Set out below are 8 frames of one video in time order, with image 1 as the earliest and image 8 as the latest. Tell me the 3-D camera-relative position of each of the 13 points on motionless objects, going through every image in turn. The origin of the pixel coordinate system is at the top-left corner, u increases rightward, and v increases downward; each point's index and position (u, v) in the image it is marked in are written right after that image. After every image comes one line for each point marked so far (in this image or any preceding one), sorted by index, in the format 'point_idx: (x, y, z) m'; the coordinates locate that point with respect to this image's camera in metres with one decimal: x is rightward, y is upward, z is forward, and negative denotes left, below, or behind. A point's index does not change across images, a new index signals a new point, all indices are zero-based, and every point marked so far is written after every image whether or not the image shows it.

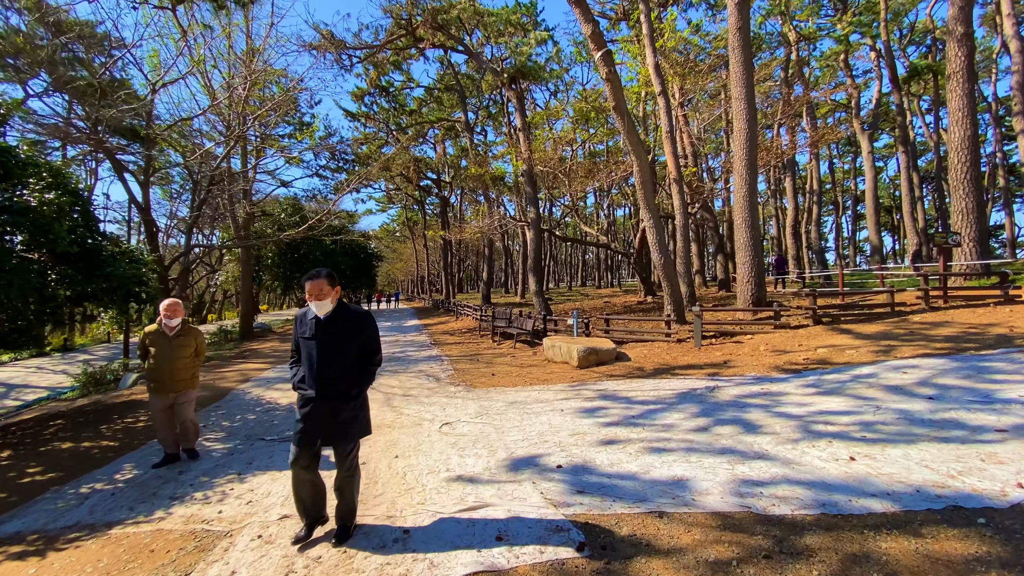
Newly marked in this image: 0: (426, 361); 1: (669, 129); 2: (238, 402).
0: (-1.7, -1.4, +9.3) m
1: (+4.0, +4.0, +12.1) m
2: (-3.9, -1.6, +6.8) m
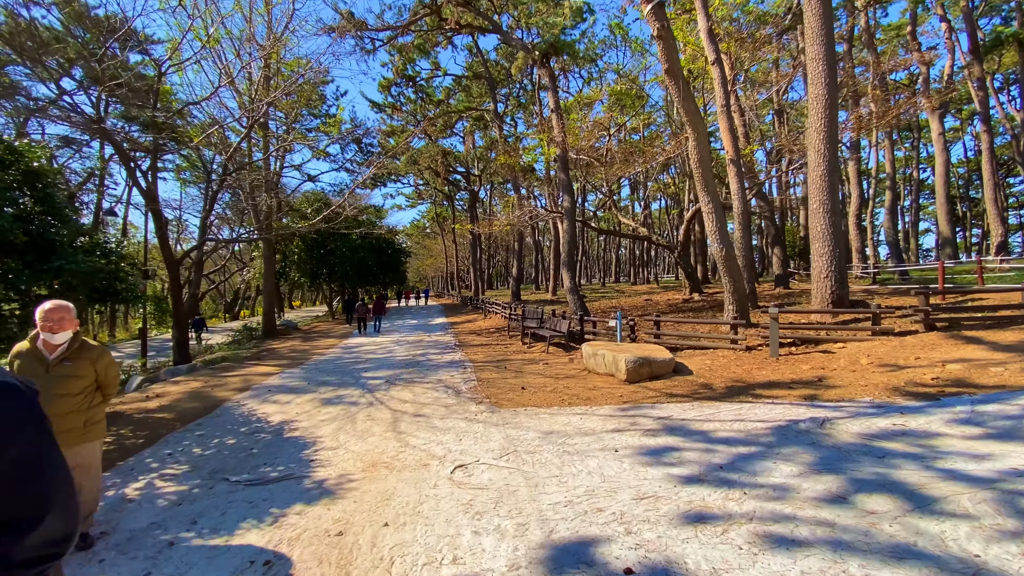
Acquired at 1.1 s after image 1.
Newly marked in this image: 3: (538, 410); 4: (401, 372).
0: (-1.1, -1.4, +8.1) m
1: (+4.7, +4.1, +10.6) m
2: (-3.5, -1.6, +5.8) m
3: (+0.3, -1.3, +4.9) m
4: (-1.8, -1.4, +7.9) m
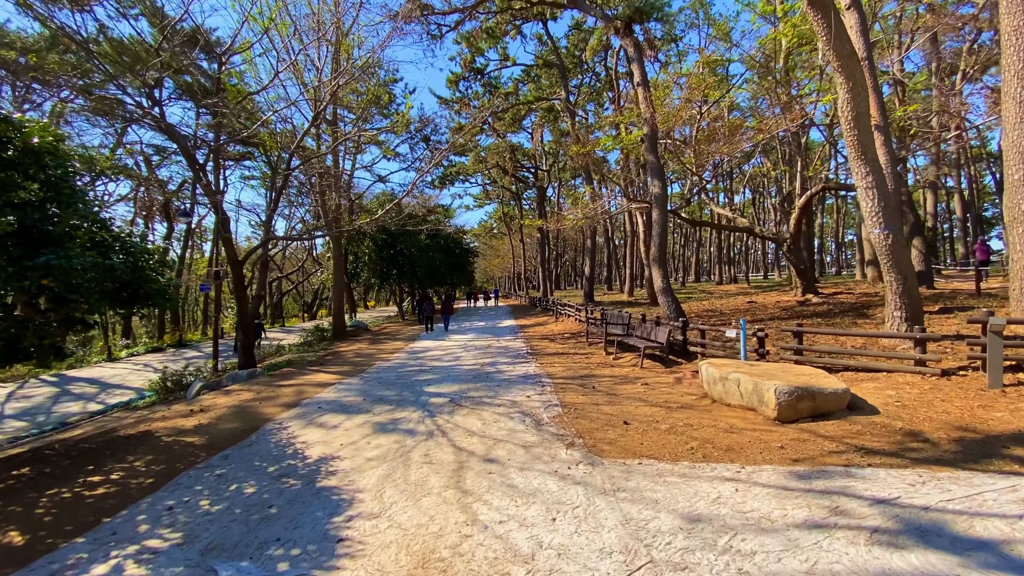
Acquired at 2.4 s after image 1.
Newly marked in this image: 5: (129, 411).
0: (+0.2, -1.4, +6.8) m
1: (+6.2, +4.1, +8.4) m
2: (-2.6, -1.6, +4.8) m
3: (+1.1, -1.3, +3.4) m
4: (-0.6, -1.4, +6.7) m
5: (-7.1, -2.3, +8.7) m
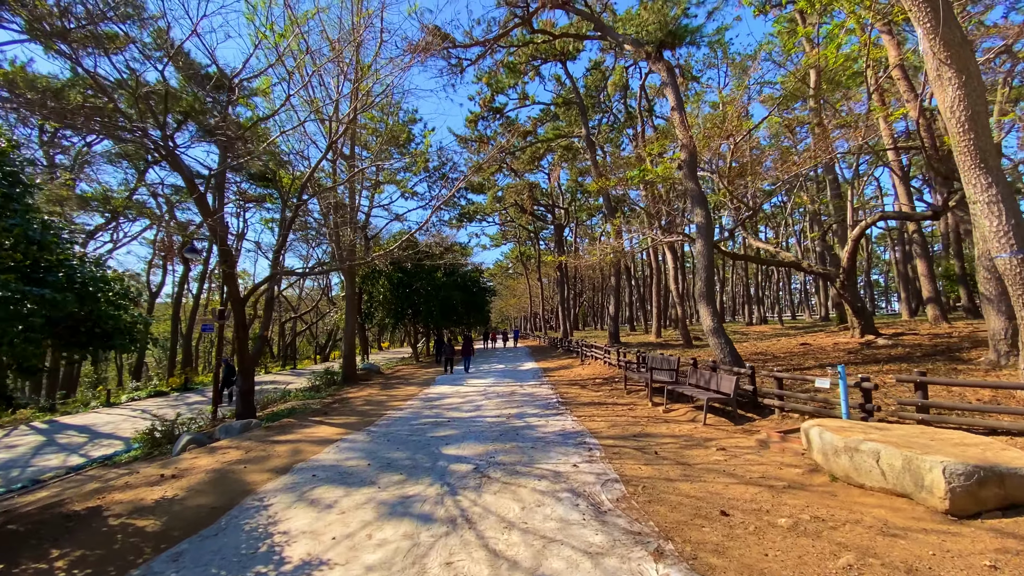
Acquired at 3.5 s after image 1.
0: (+0.6, -1.8, +5.5) m
1: (+6.7, +3.5, +7.4) m
2: (-2.2, -1.9, +3.7) m
3: (+1.4, -1.4, +2.2) m
4: (-0.2, -1.9, +5.5) m
5: (-6.6, -2.9, +7.6) m
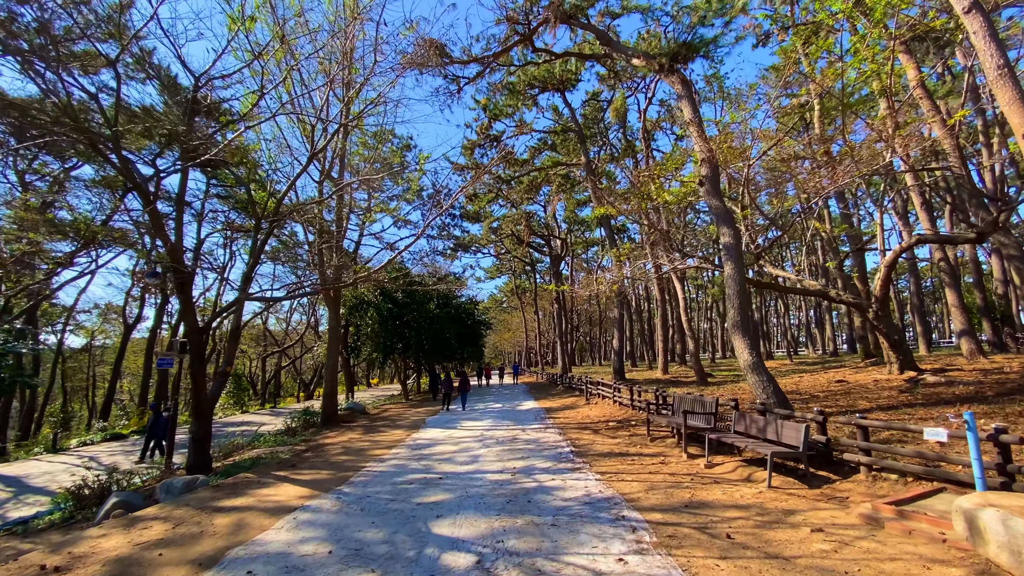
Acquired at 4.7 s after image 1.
0: (+0.7, -2.0, +4.2) m
1: (+6.8, +3.1, +6.5) m
2: (-2.0, -1.9, +2.3) m
3: (+1.6, -1.4, +0.8) m
4: (0.0, -2.0, +4.1) m
5: (-6.5, -3.3, +6.1) m
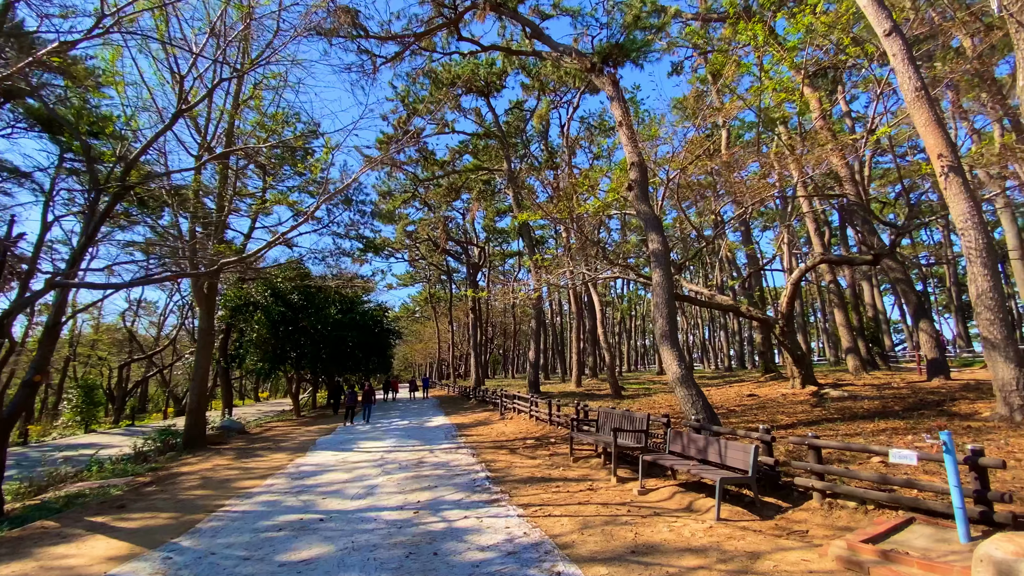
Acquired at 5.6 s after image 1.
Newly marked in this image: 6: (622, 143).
0: (+0.1, -1.9, +3.2) m
1: (+5.8, +2.9, +6.7) m
2: (-2.3, -1.7, +0.8) m
3: (+1.5, -1.3, 0.0) m
4: (-0.7, -1.9, +2.9) m
5: (-7.4, -2.9, +3.7) m
6: (+2.2, +2.9, +9.5) m
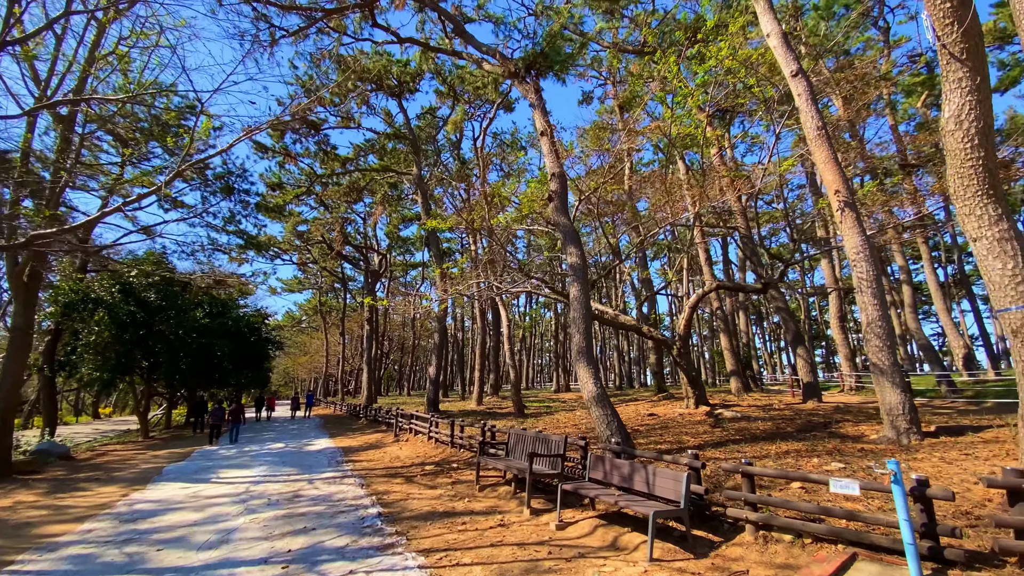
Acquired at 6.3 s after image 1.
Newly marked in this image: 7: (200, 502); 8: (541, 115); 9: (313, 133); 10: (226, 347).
0: (-0.4, -1.9, +2.3) m
1: (+4.7, +2.5, +7.2) m
2: (-2.2, -1.4, -0.5) m
3: (+1.7, -1.2, -0.4) m
4: (-1.1, -1.8, +2.0) m
5: (-7.9, -2.4, +1.3) m
6: (+0.6, +2.7, +9.2) m
7: (-4.5, -3.1, +6.8) m
8: (+0.6, +3.5, +9.7) m
9: (-7.7, +6.1, +18.5) m
10: (-10.6, -2.2, +17.6) m
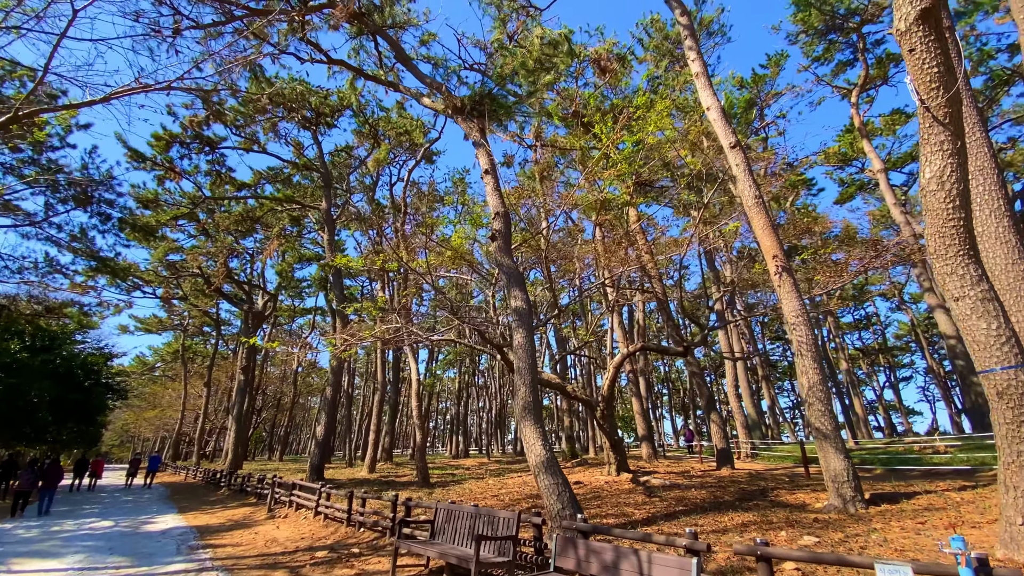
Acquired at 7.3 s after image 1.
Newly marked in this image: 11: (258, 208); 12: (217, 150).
0: (-0.2, -1.8, +1.2) m
1: (+3.9, +1.5, +7.6) m
2: (-1.3, -0.9, -1.9) m
3: (+2.5, -1.0, -0.9) m
4: (-0.8, -1.6, +0.7) m
5: (-7.3, -1.6, -1.5) m
6: (-0.5, +1.8, +8.6) m
7: (-5.3, -3.2, +4.5) m
8: (-0.6, +2.6, +9.2) m
9: (-10.5, +4.8, +16.4) m
10: (-13.5, -3.1, +13.8) m
11: (-10.4, +3.3, +19.5) m
12: (-9.8, +4.7, +15.8) m
